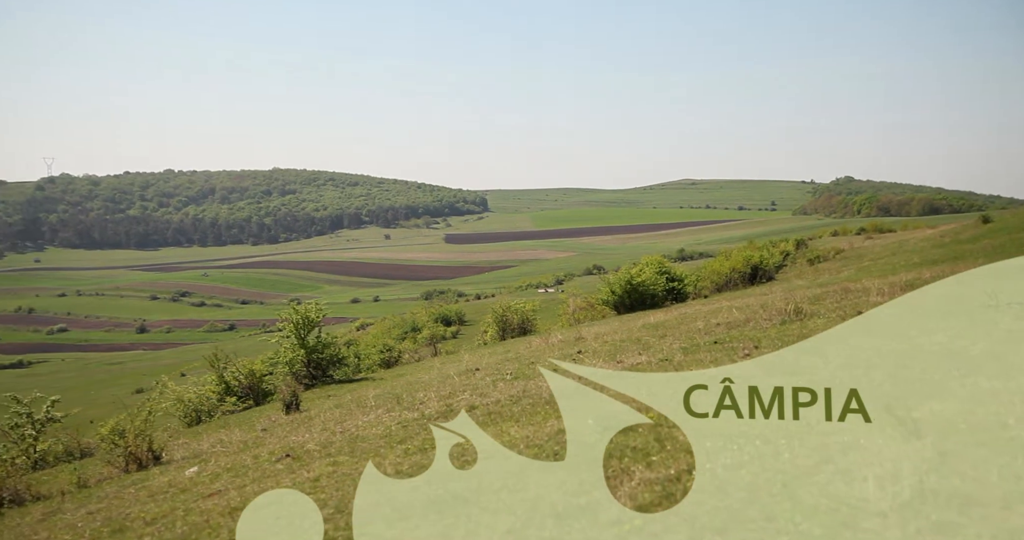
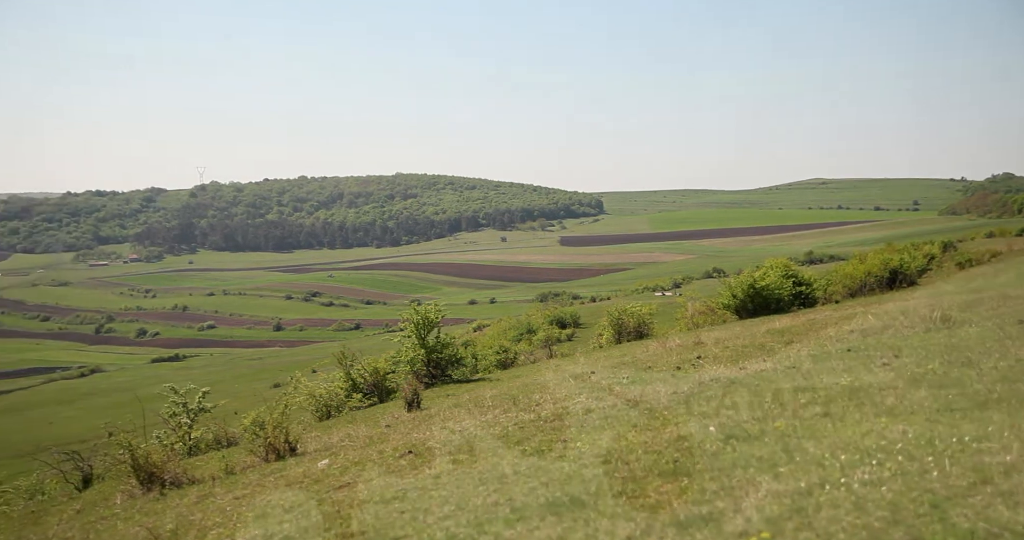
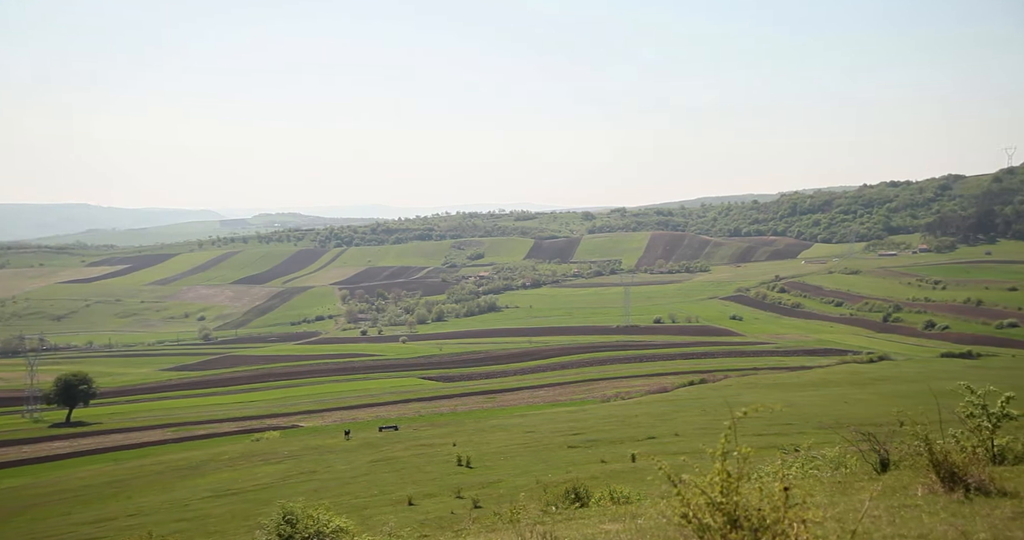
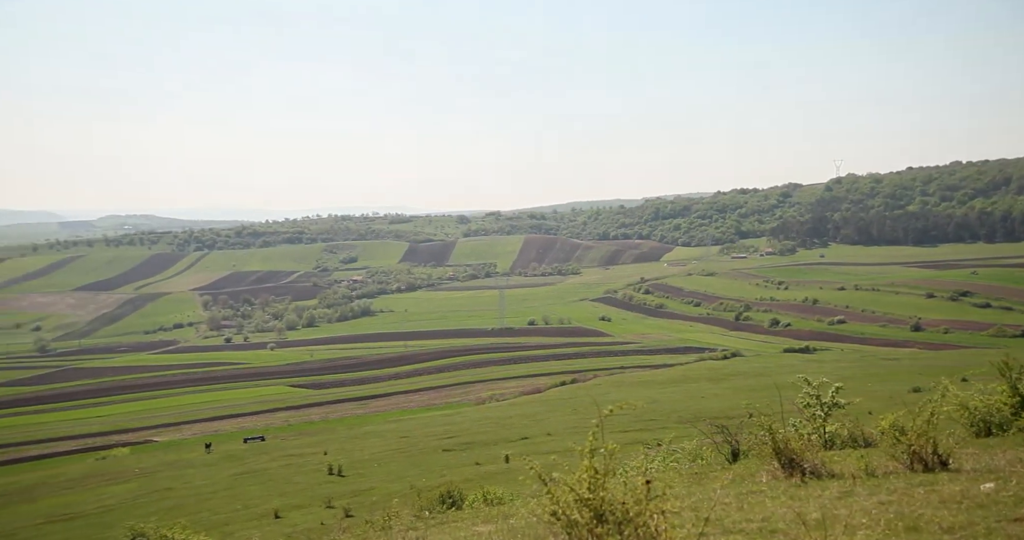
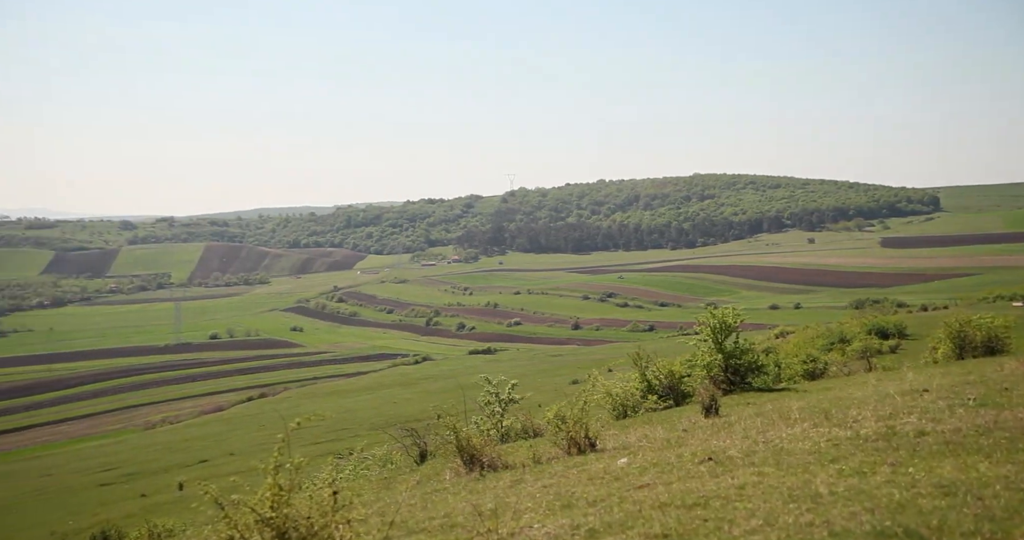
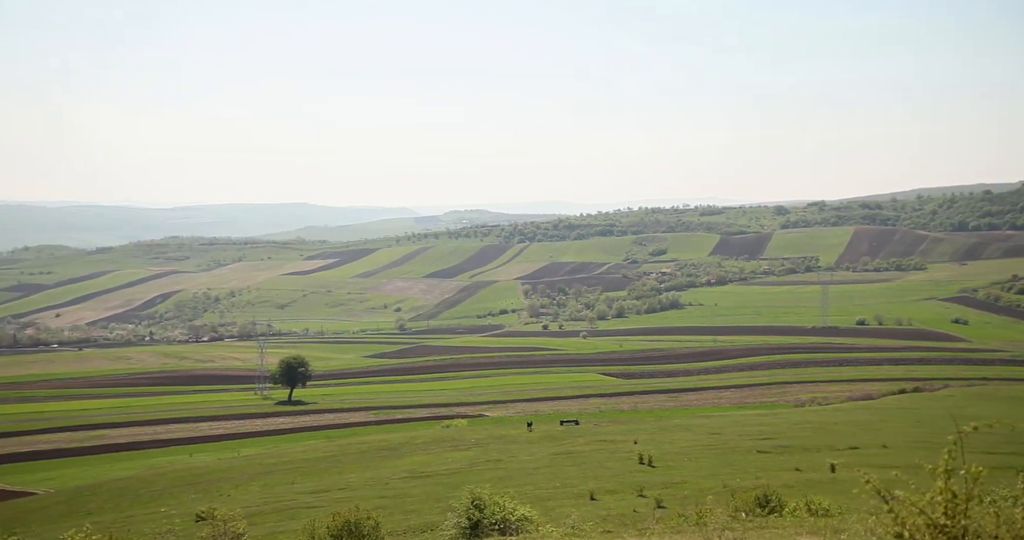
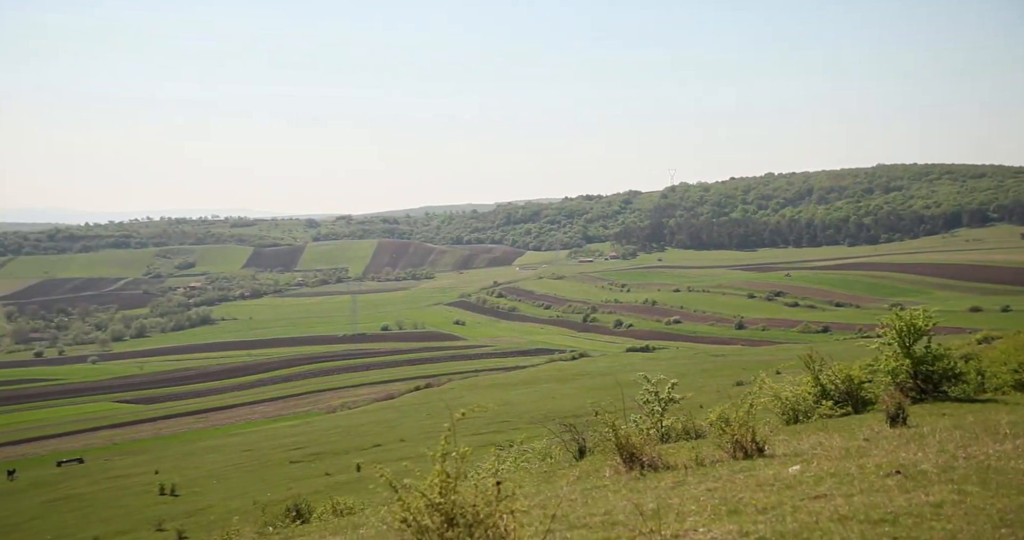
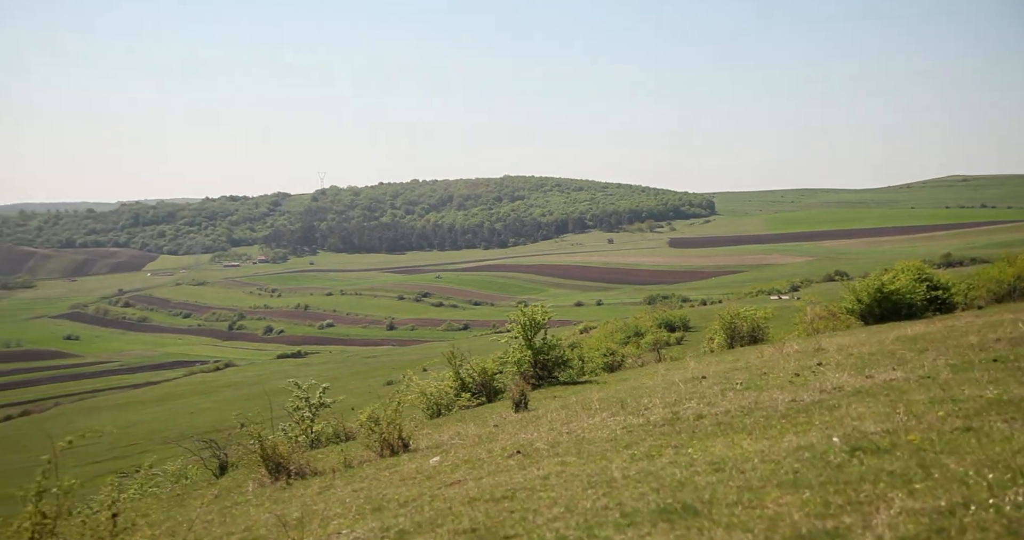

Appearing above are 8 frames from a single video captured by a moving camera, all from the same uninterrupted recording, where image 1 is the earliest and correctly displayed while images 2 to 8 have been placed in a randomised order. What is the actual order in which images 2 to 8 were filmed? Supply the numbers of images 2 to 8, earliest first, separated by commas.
2, 8, 5, 7, 4, 3, 6
